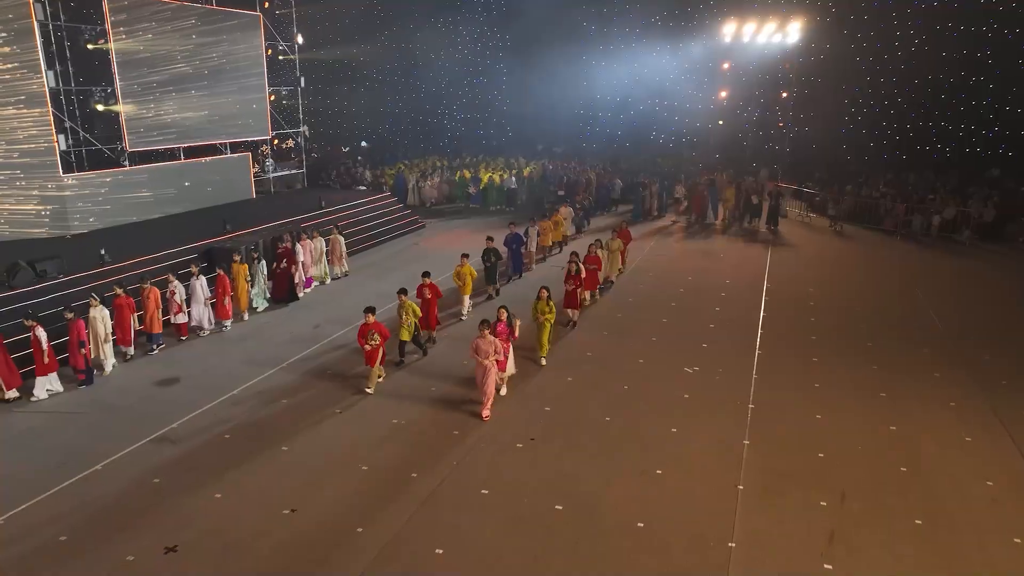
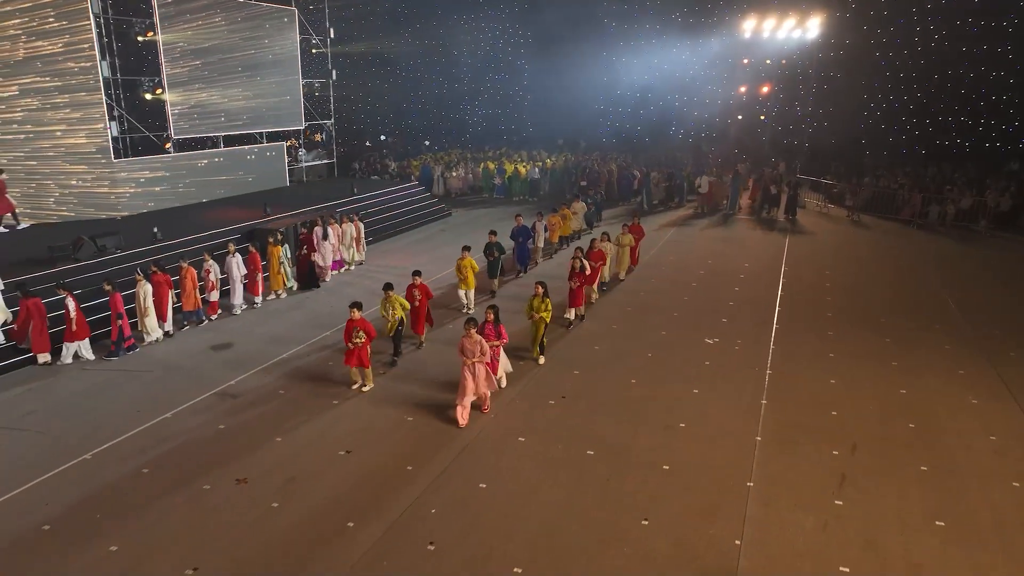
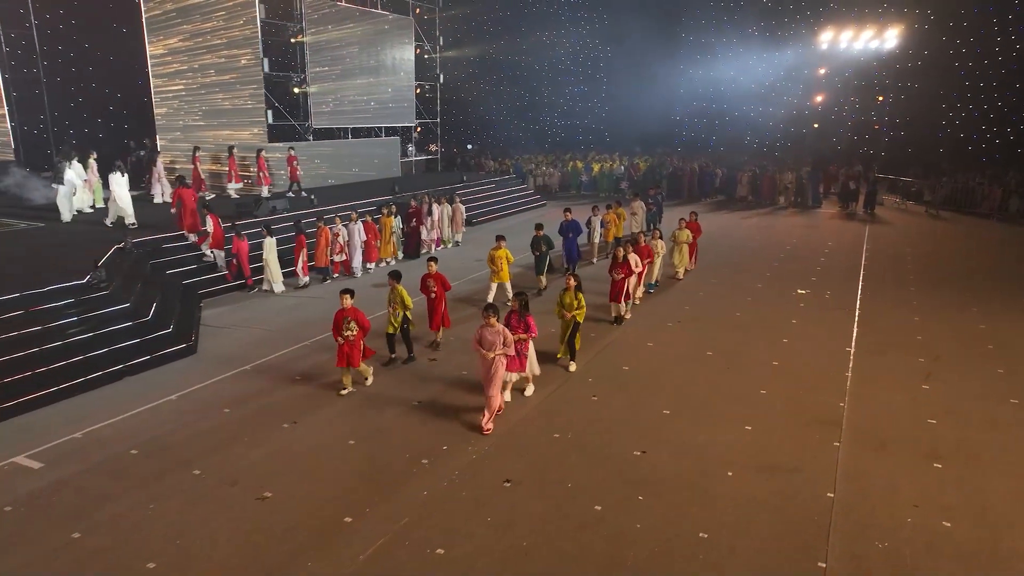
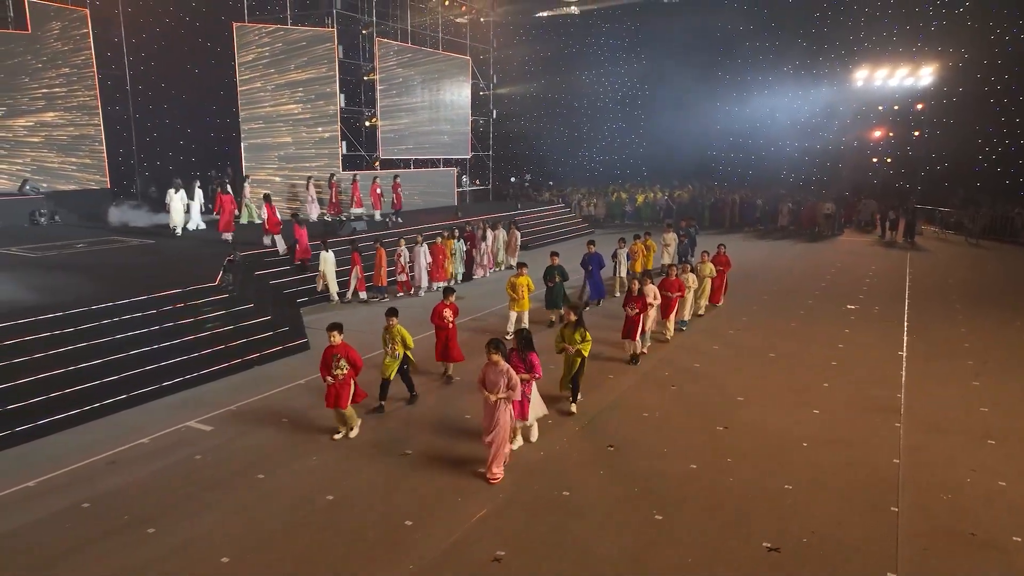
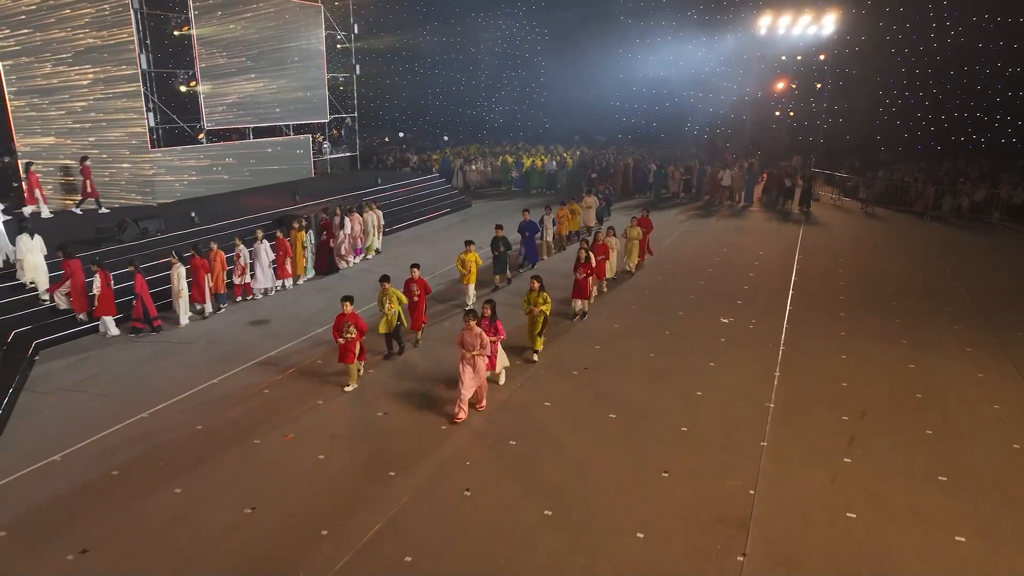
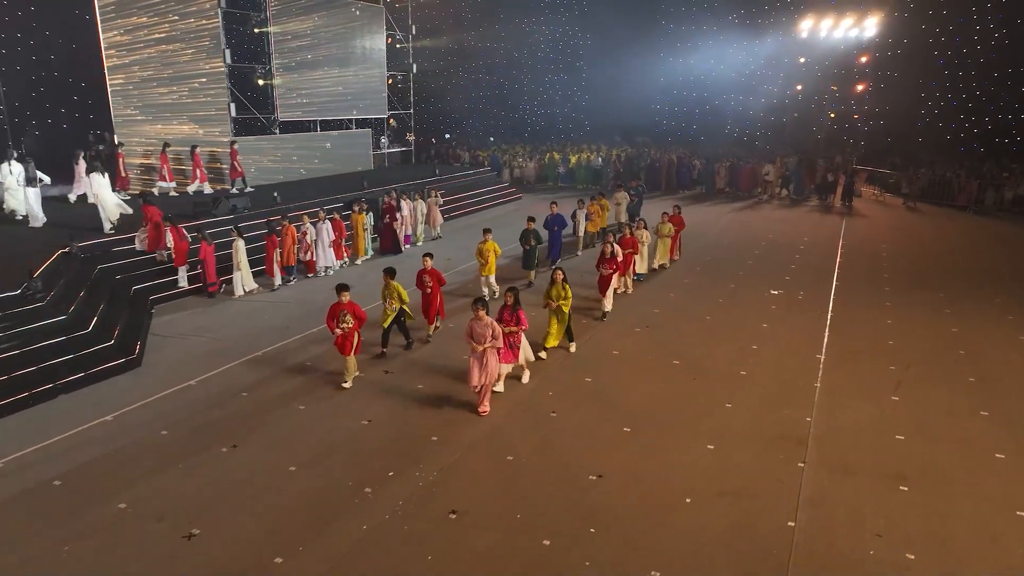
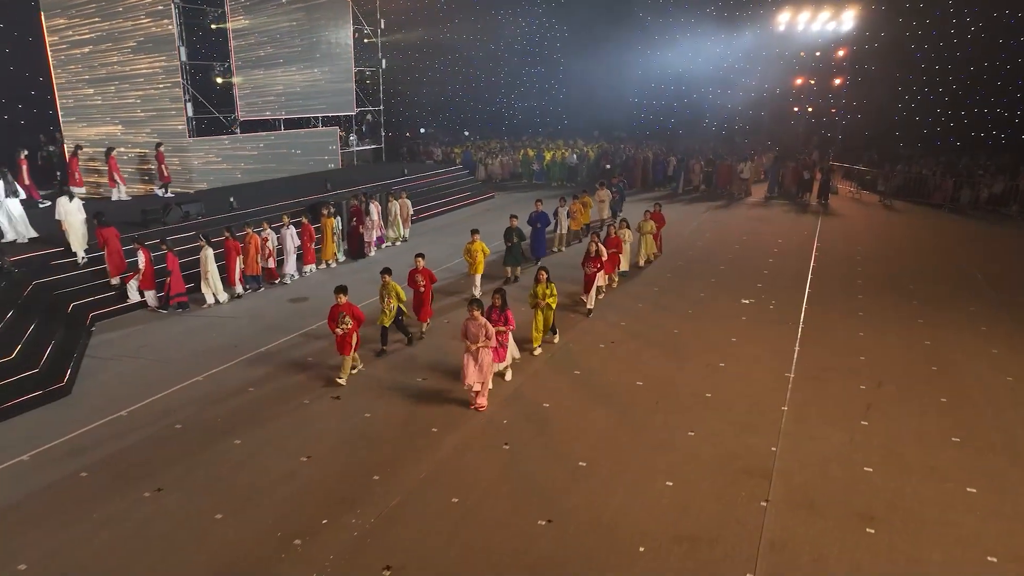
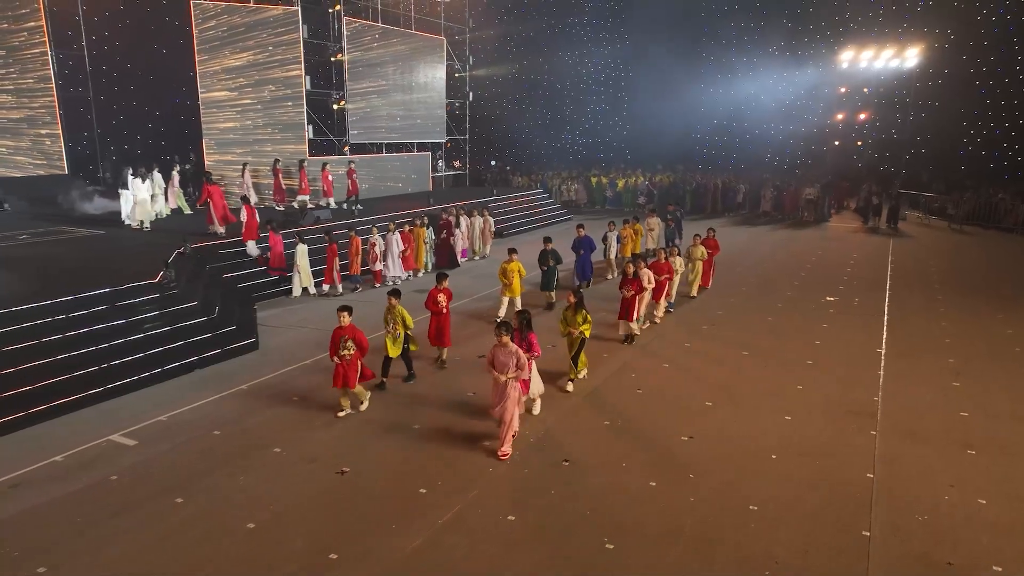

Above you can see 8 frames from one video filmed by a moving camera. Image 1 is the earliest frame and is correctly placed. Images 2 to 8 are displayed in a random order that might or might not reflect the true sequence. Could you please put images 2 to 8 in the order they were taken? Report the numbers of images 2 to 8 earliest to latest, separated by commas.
2, 5, 7, 6, 3, 8, 4
